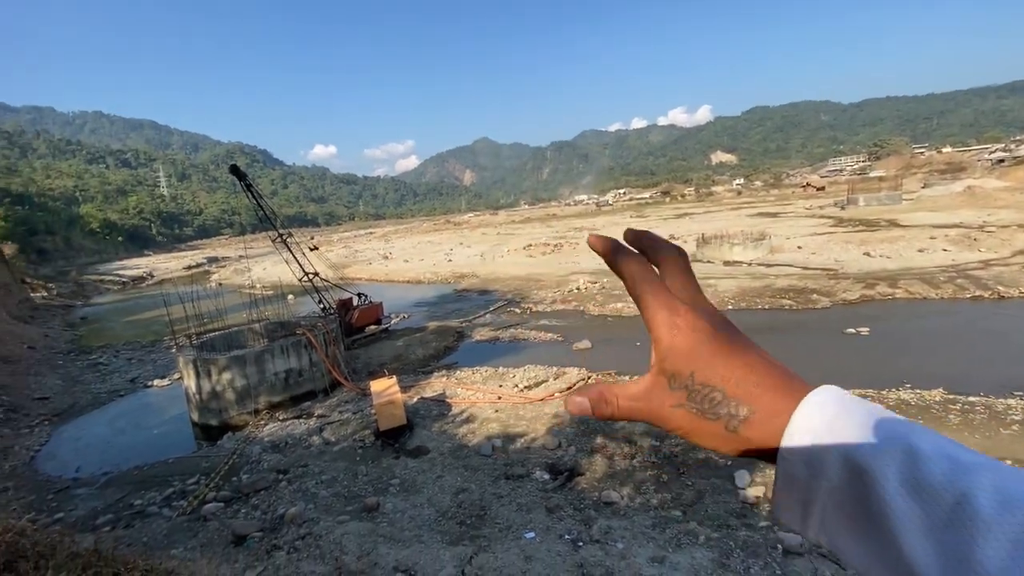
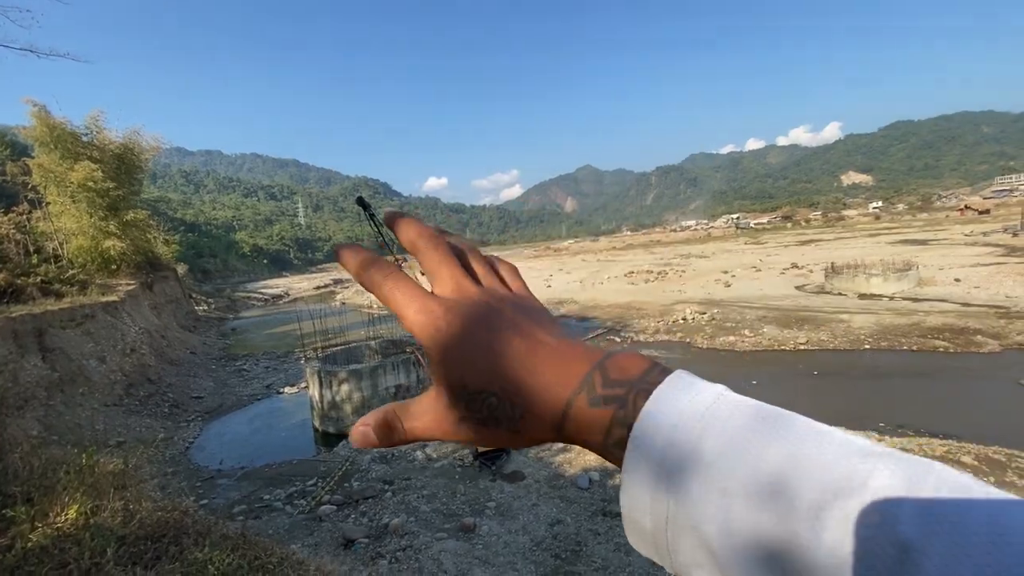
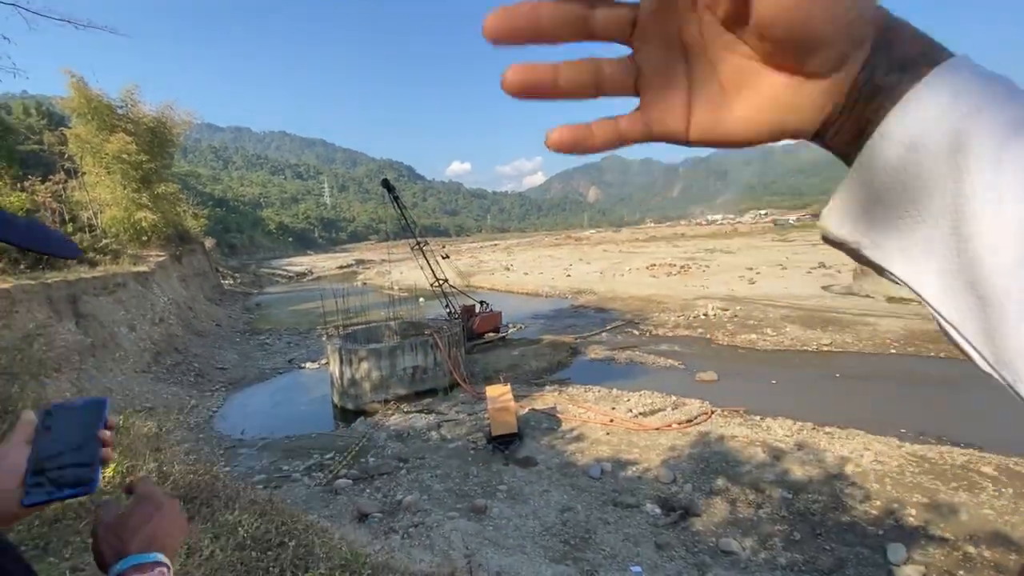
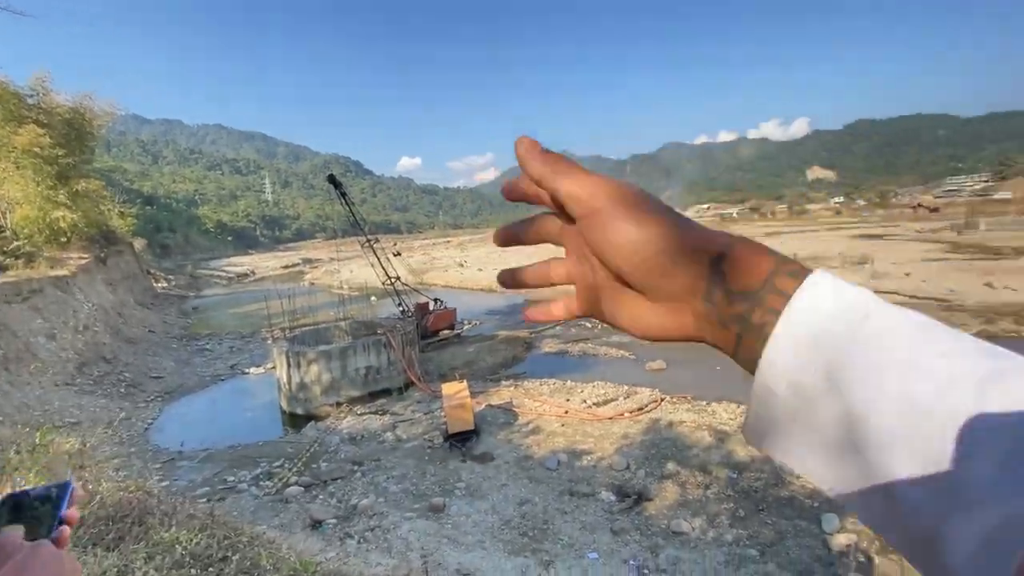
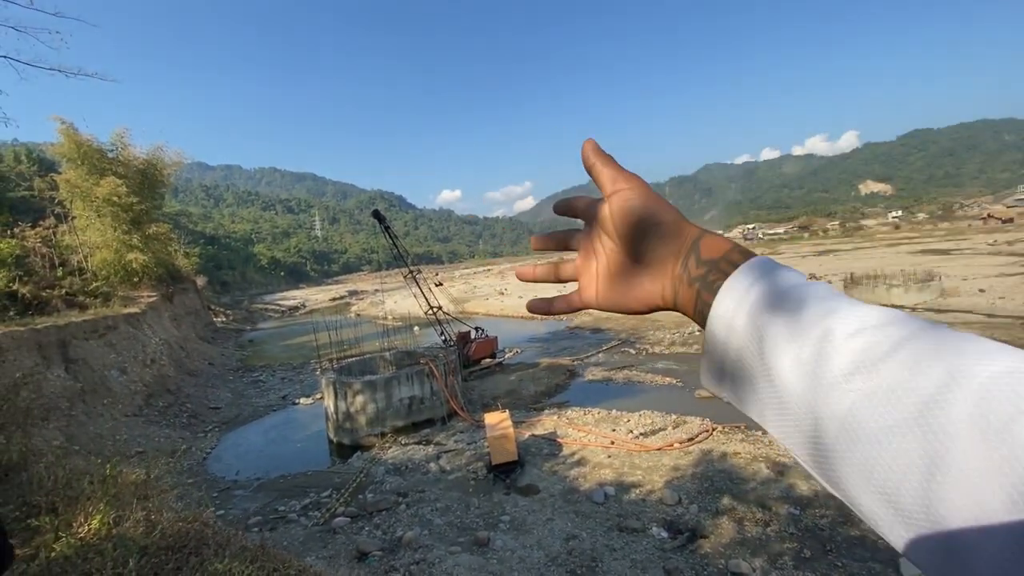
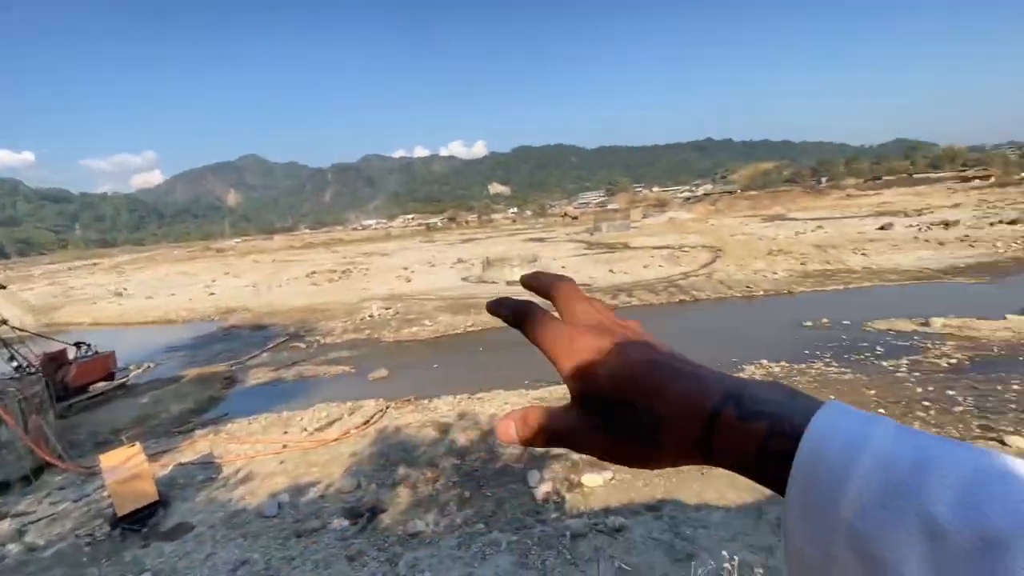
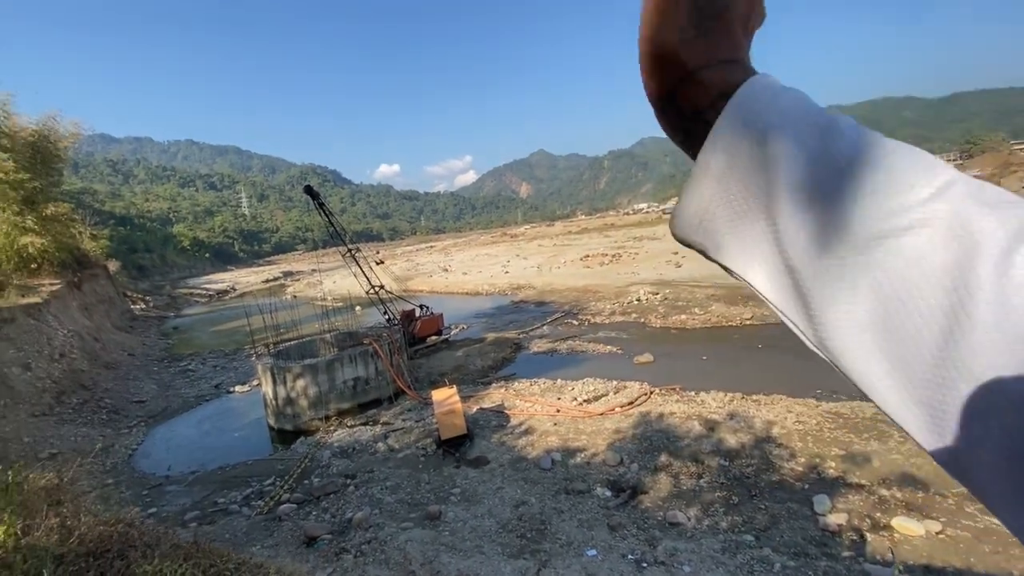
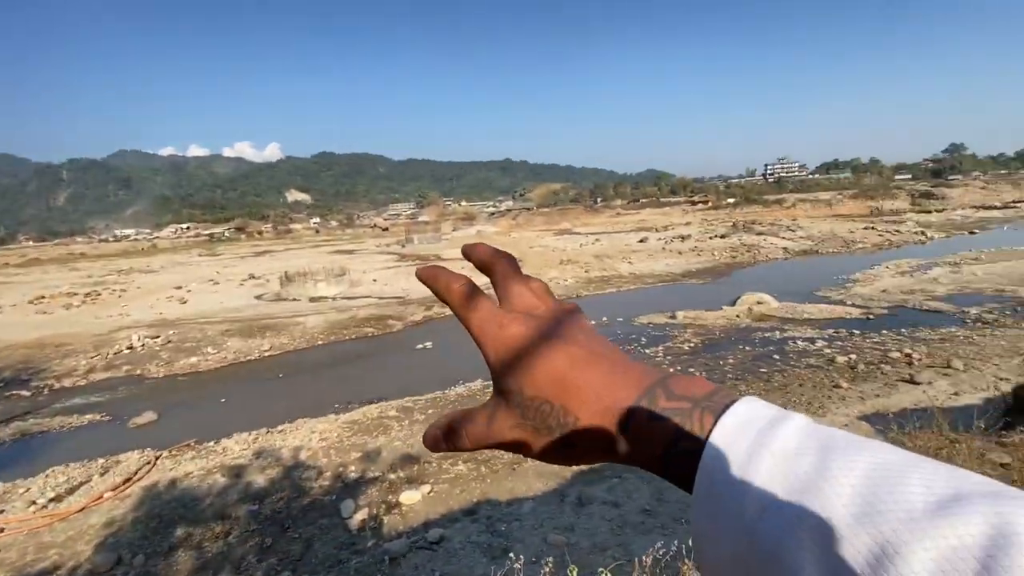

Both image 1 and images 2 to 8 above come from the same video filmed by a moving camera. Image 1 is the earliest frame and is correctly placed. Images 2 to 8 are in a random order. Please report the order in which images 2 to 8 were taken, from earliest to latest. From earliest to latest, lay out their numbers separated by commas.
7, 5, 2, 3, 4, 6, 8
